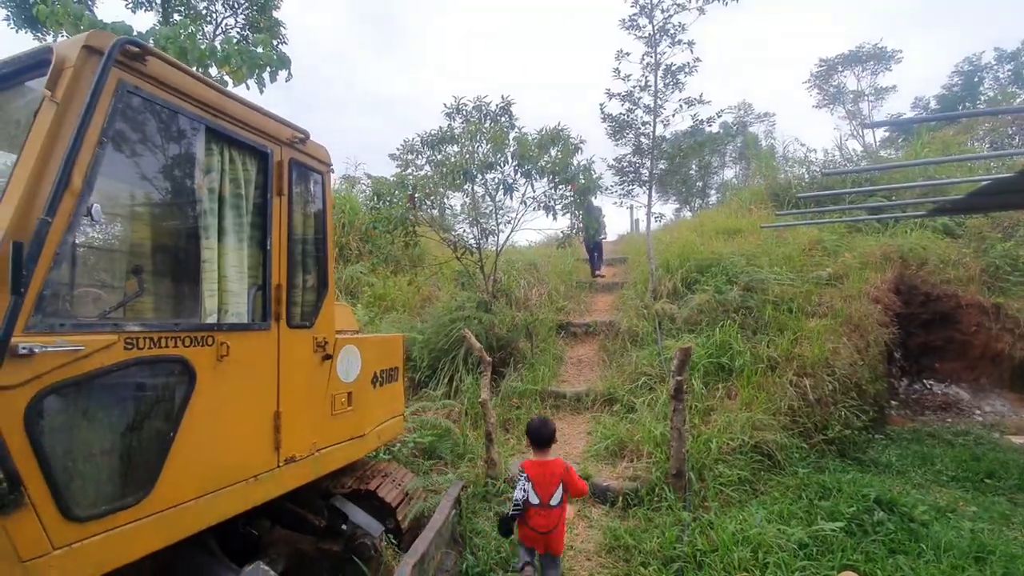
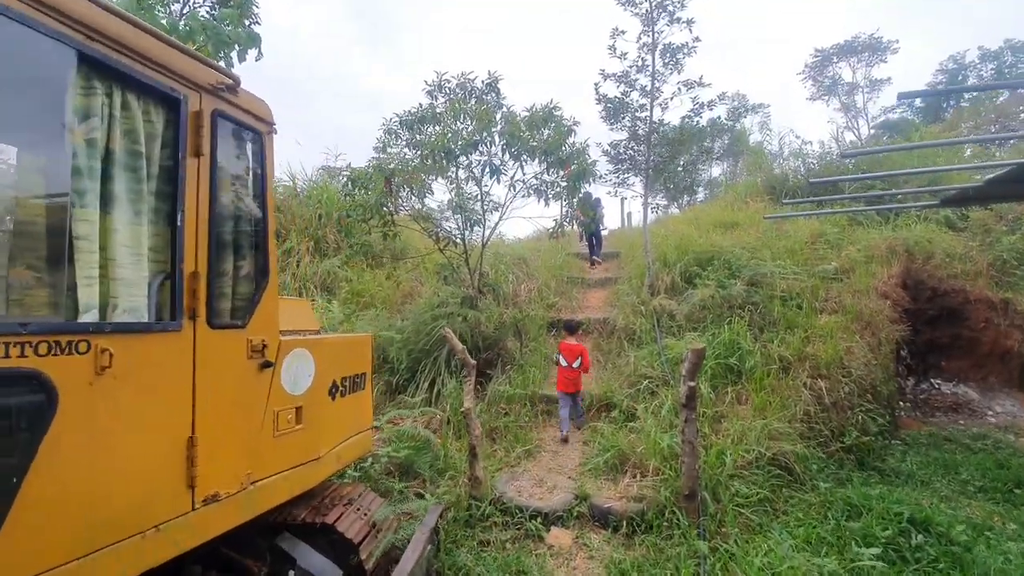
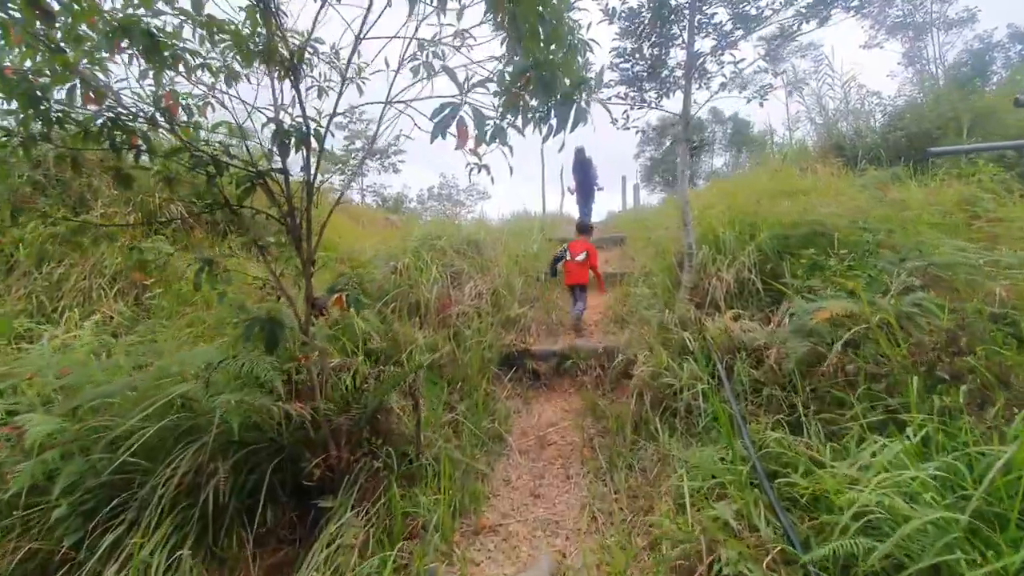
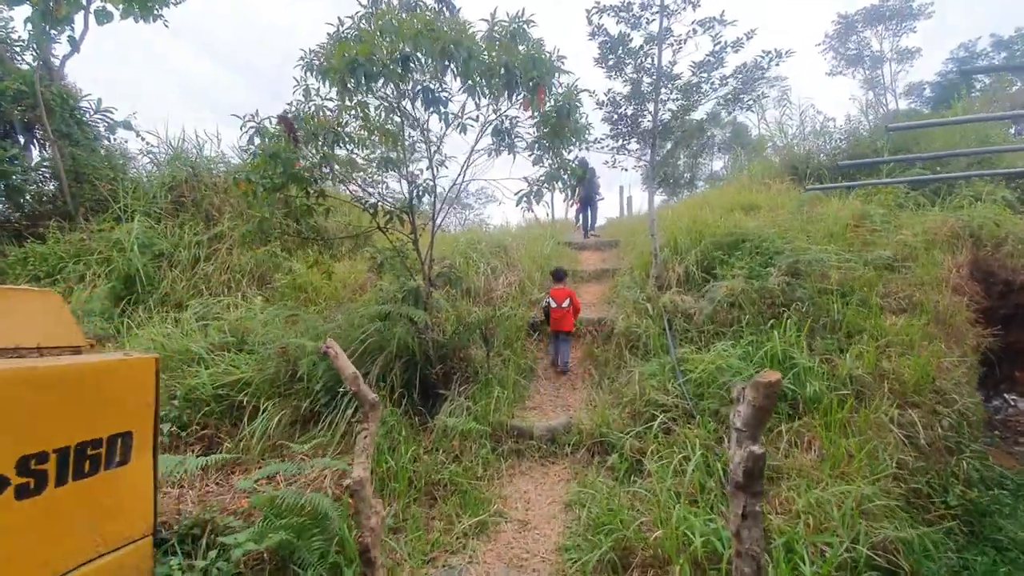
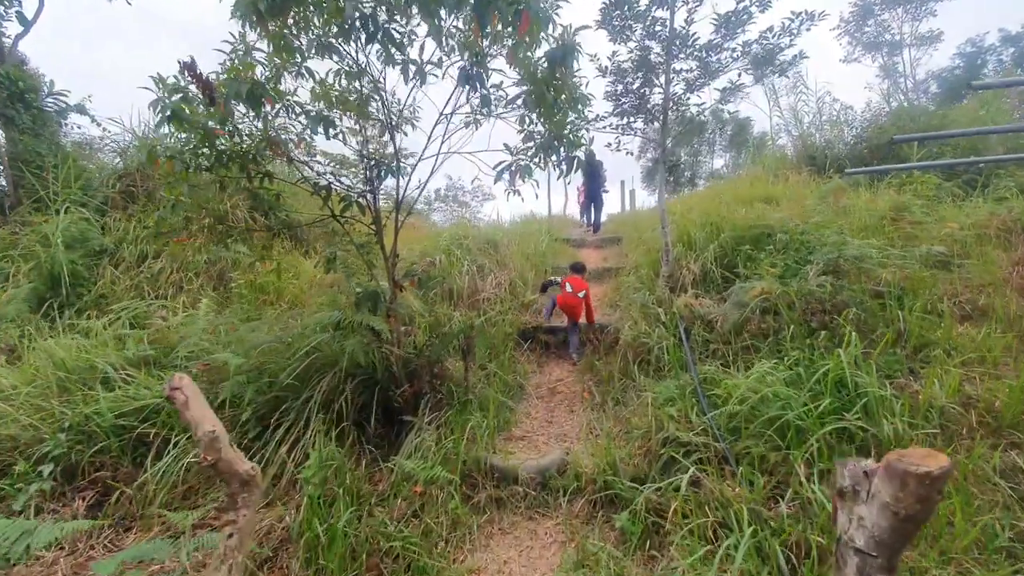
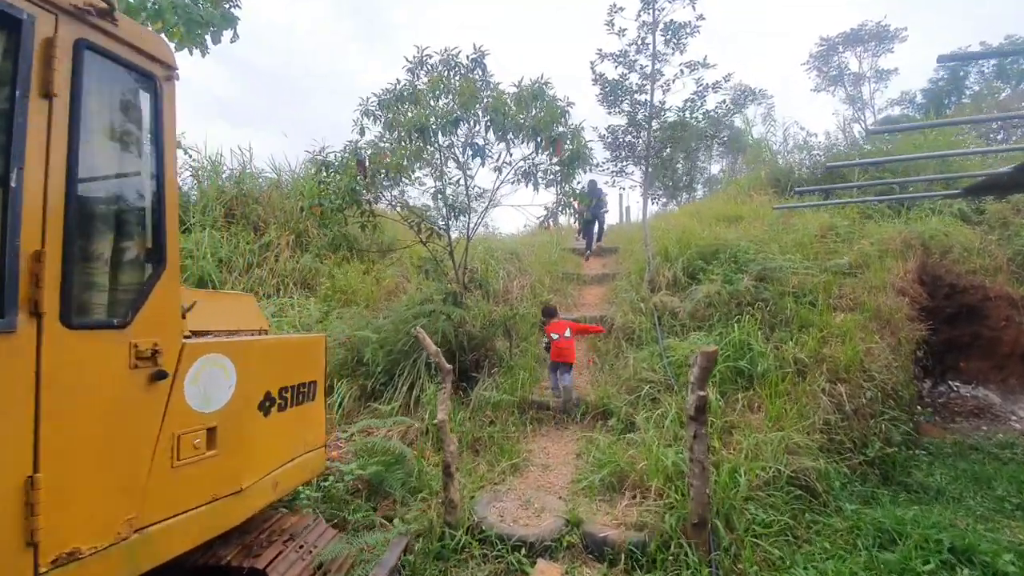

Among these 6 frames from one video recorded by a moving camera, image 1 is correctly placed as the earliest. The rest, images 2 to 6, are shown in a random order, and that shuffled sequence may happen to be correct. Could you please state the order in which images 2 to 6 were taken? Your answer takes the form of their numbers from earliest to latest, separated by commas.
2, 6, 4, 5, 3
